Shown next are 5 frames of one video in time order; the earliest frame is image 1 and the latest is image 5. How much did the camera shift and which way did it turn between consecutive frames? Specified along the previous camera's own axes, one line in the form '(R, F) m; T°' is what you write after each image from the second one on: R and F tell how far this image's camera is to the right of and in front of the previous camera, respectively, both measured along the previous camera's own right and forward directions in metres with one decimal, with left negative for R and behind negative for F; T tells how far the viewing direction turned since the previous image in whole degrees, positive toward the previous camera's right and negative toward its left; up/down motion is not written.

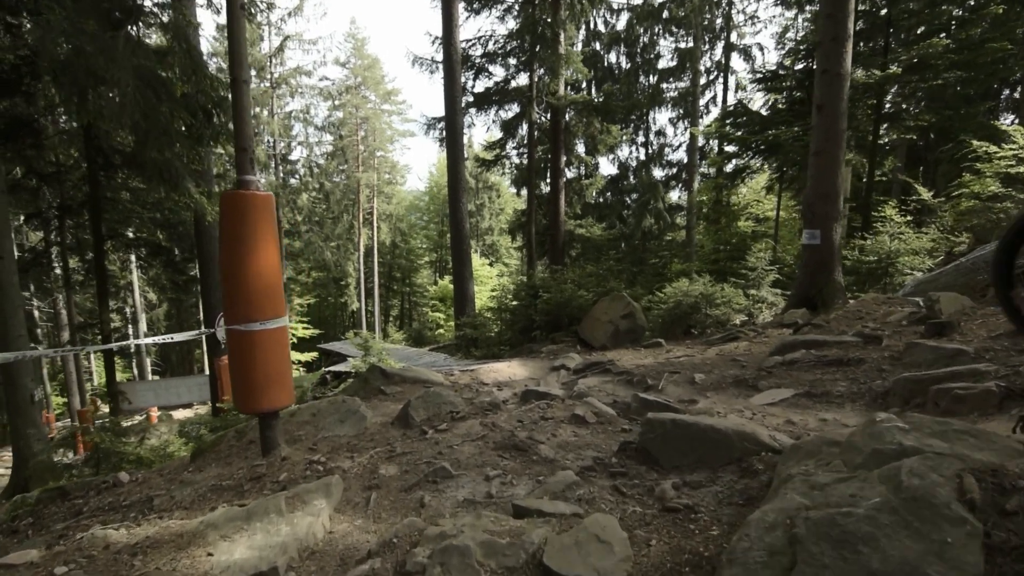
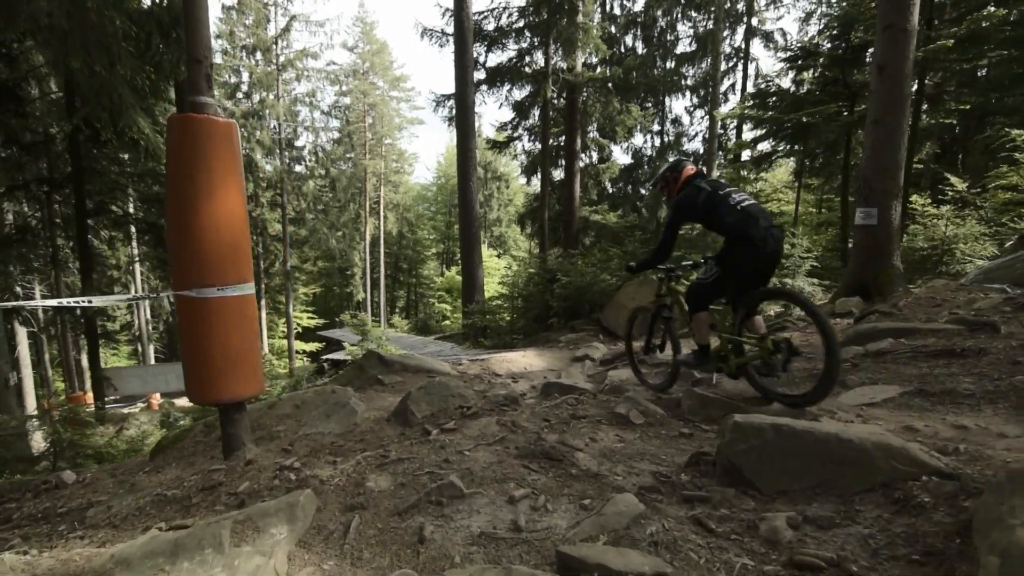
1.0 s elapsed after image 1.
(-0.1, +0.8) m; -1°
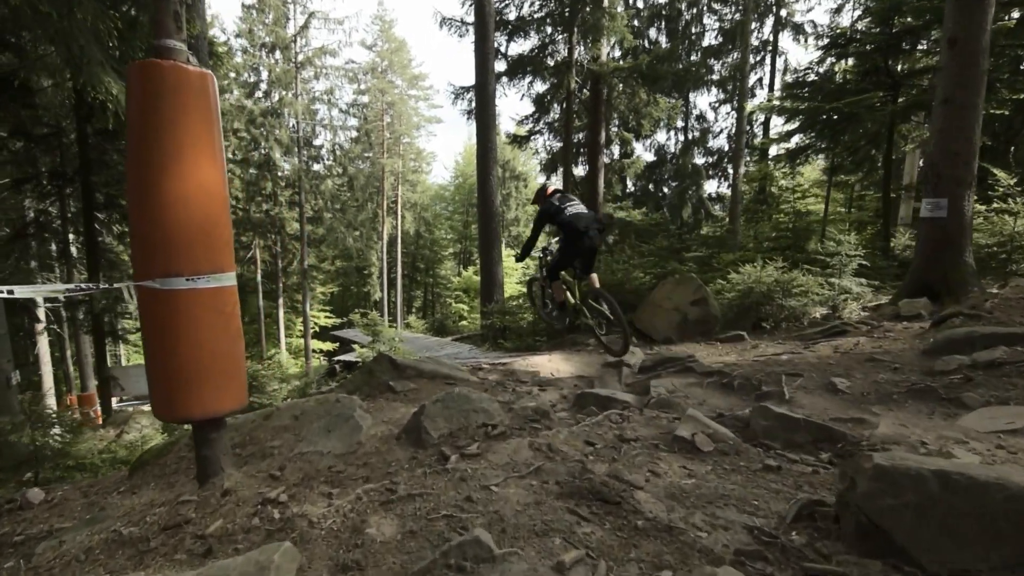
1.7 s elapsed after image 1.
(-0.1, +0.5) m; -2°
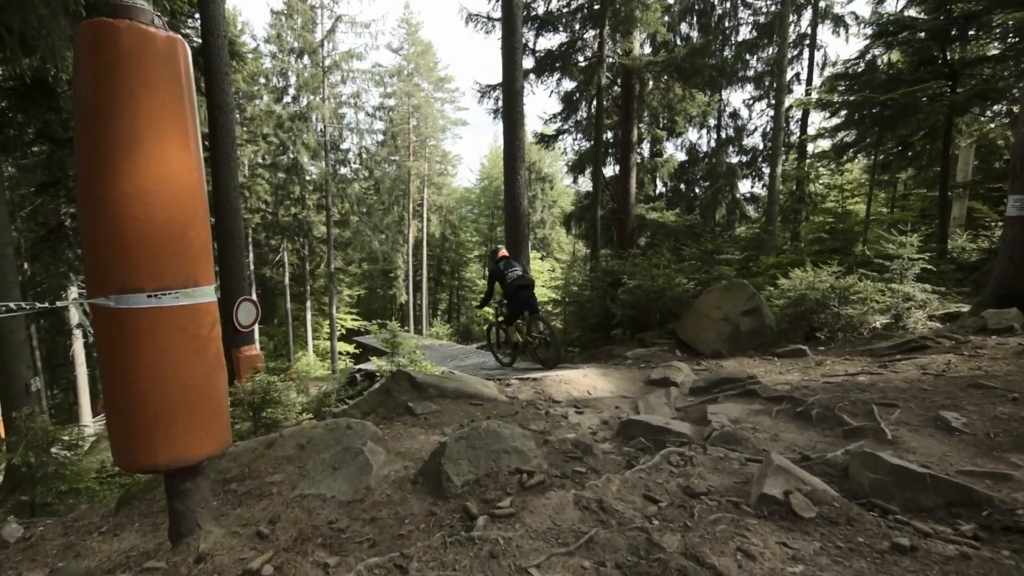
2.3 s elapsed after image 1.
(-0.1, +0.5) m; -3°
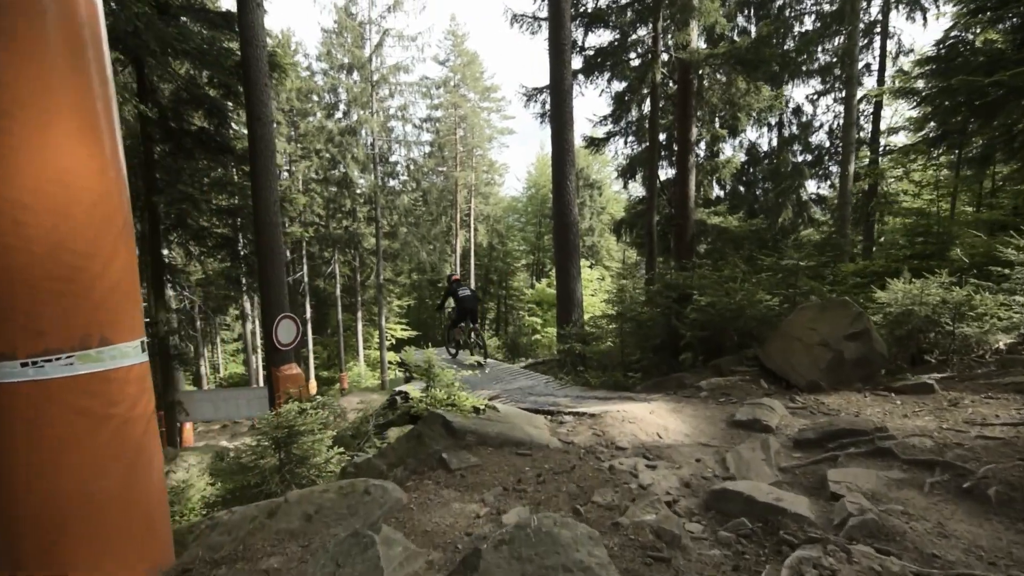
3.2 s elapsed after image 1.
(0.0, +0.7) m; -5°
